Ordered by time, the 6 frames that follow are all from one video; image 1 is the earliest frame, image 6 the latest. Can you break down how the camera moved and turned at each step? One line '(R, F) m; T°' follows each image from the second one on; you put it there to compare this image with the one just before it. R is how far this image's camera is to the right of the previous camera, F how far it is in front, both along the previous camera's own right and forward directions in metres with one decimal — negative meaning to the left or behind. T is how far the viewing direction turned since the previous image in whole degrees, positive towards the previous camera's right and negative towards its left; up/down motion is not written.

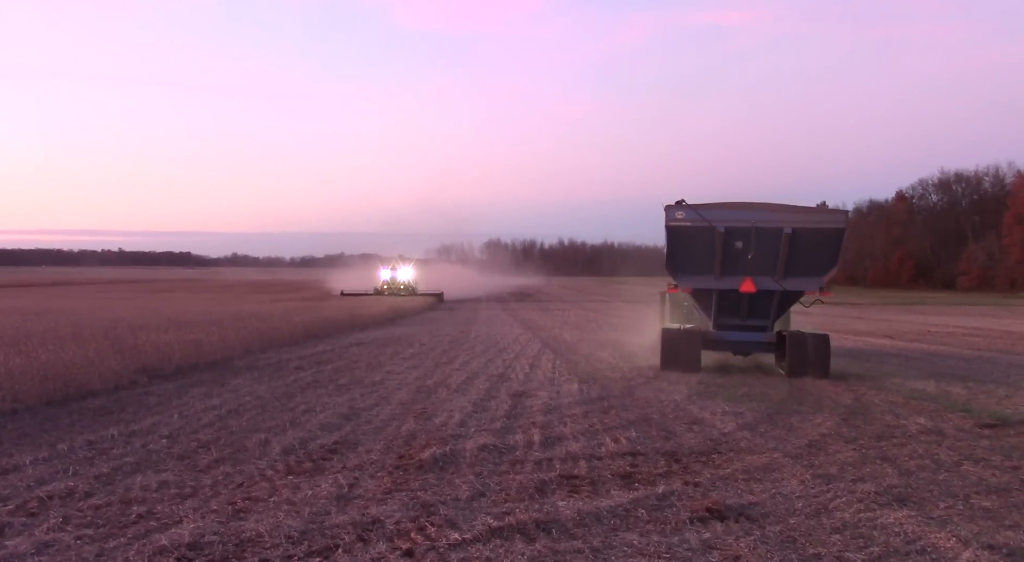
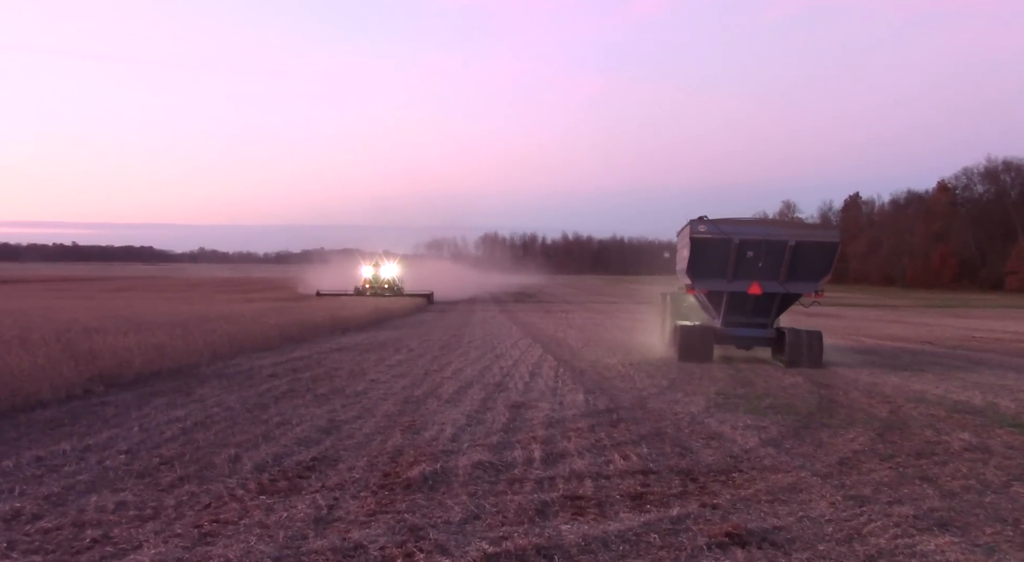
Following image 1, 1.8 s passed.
(+0.1, +1.1) m; 0°
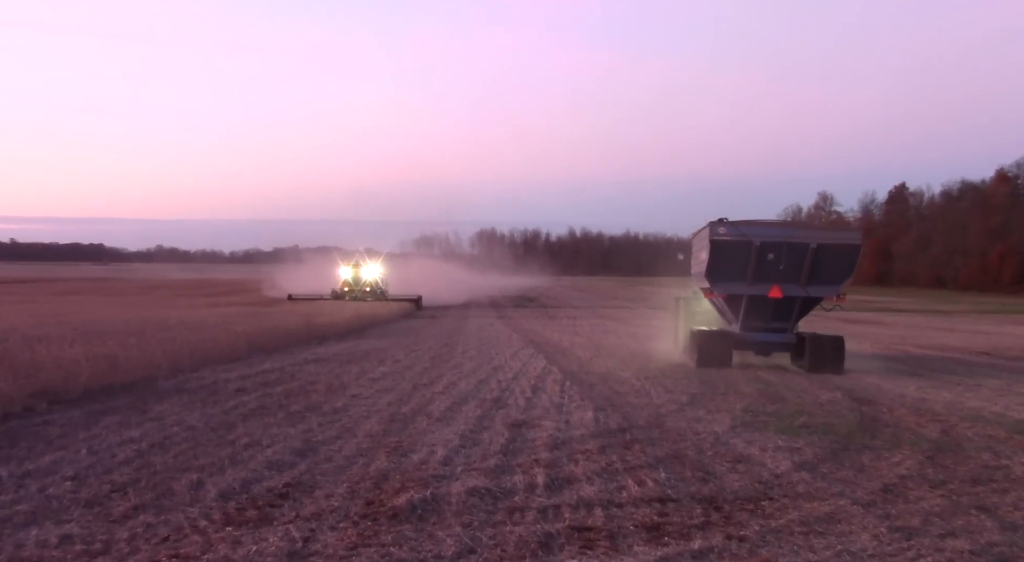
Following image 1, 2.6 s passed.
(0.0, +1.2) m; 0°
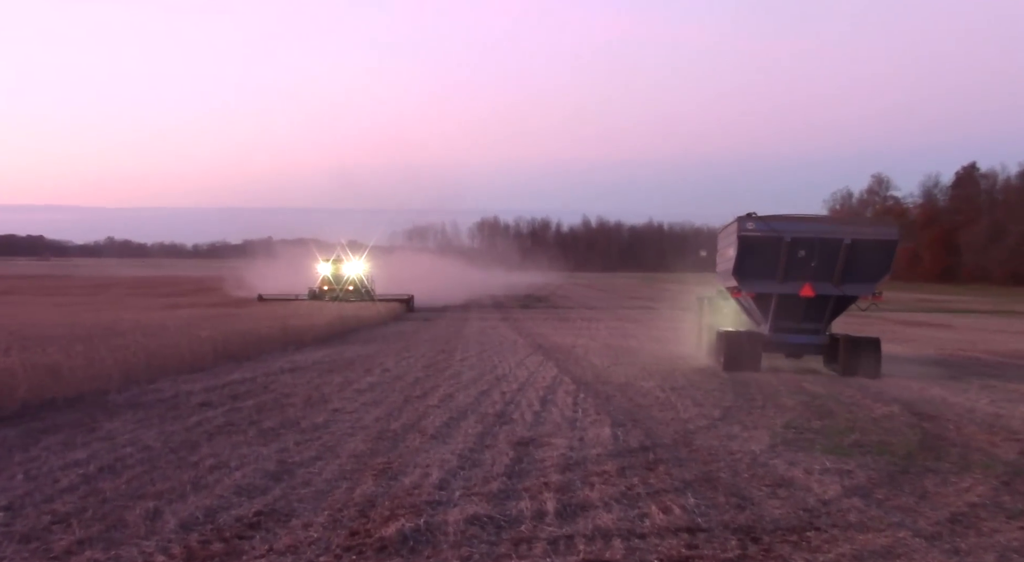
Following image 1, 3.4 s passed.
(0.0, +1.2) m; 0°
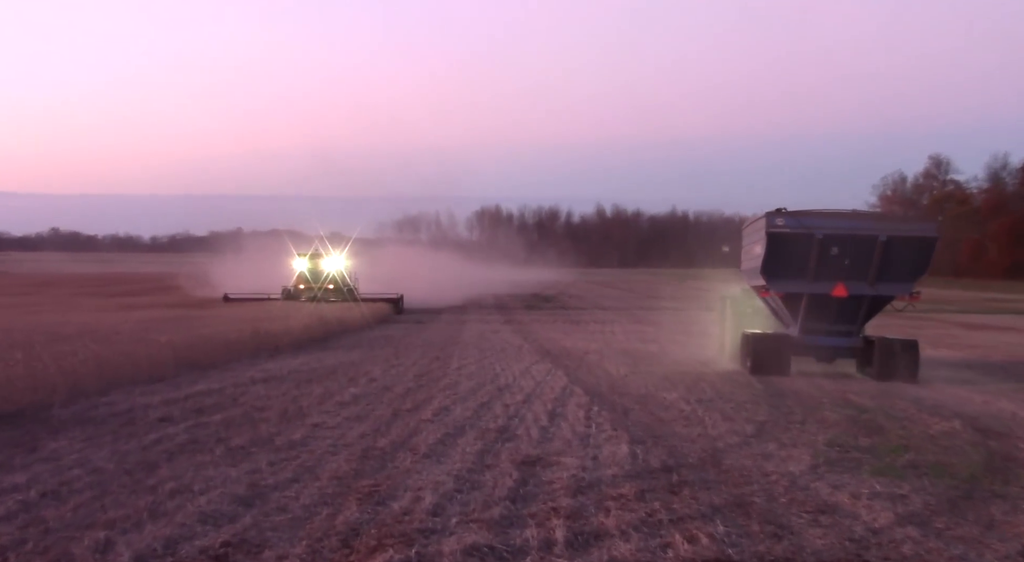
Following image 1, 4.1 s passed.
(0.0, +1.0) m; 0°
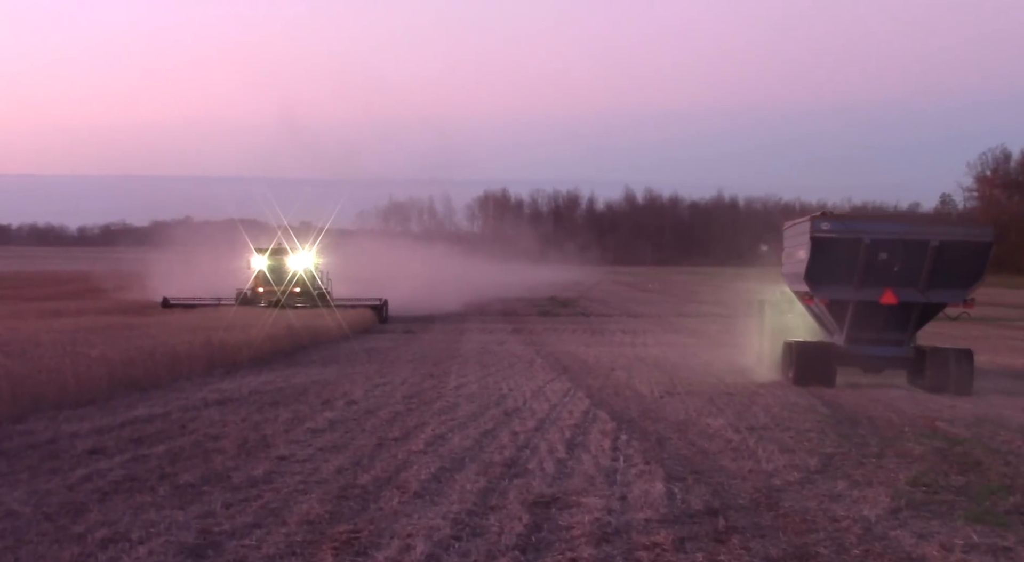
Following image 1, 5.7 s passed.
(0.0, +1.3) m; -1°
